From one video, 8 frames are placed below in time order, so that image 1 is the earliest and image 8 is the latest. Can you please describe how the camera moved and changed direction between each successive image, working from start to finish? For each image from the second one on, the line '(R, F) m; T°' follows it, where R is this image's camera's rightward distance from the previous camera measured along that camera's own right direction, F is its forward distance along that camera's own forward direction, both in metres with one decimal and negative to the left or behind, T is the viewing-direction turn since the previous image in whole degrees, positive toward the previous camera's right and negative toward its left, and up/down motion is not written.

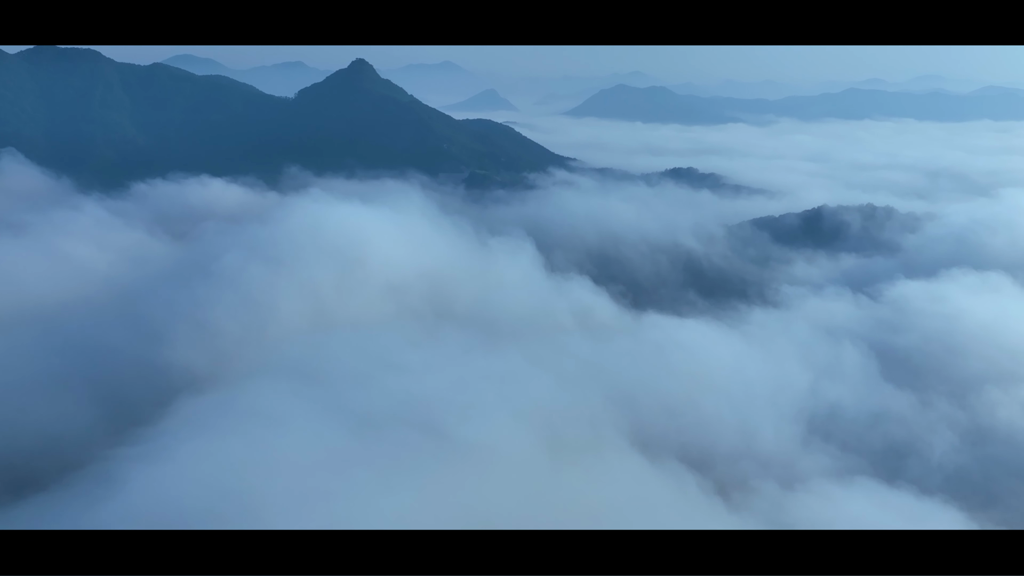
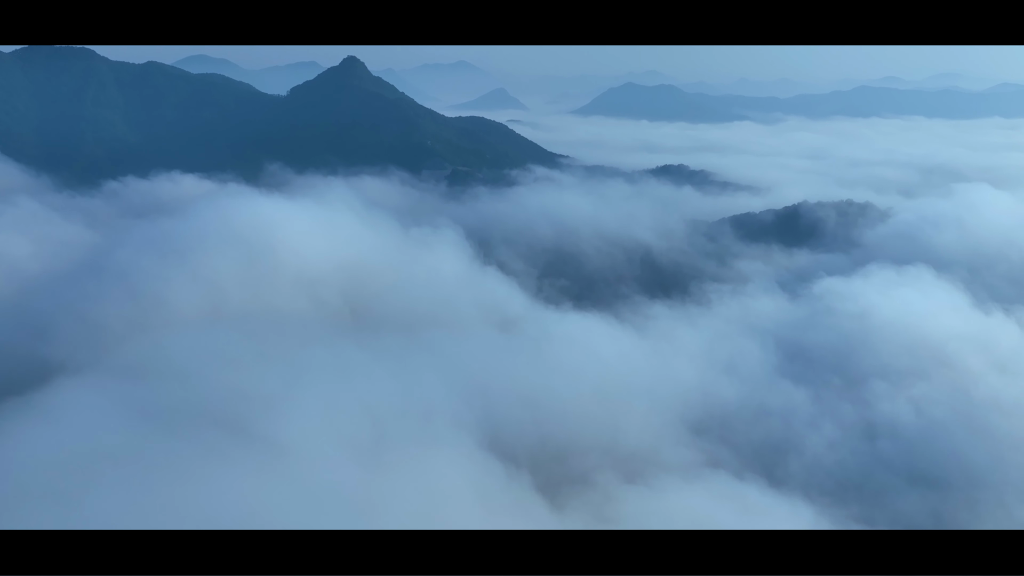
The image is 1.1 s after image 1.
(+5.8, +1.7) m; -1°
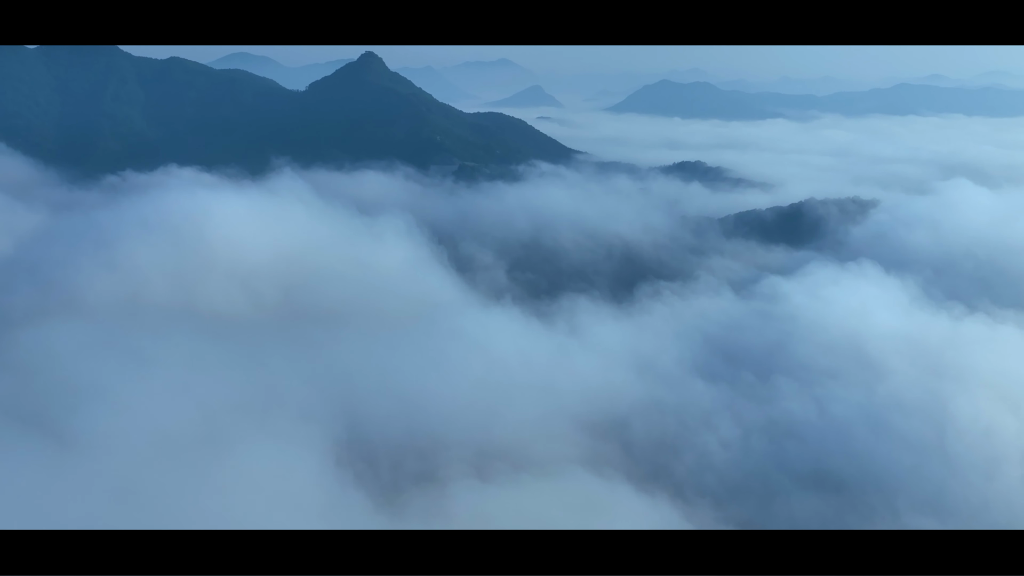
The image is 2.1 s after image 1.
(+5.9, +1.6) m; -2°
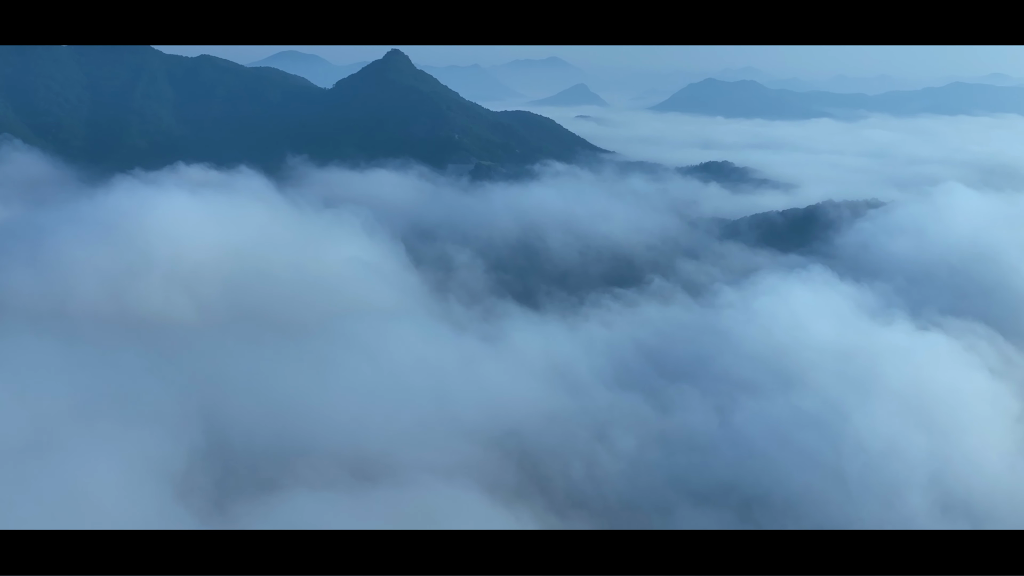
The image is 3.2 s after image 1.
(+6.0, +1.3) m; -3°
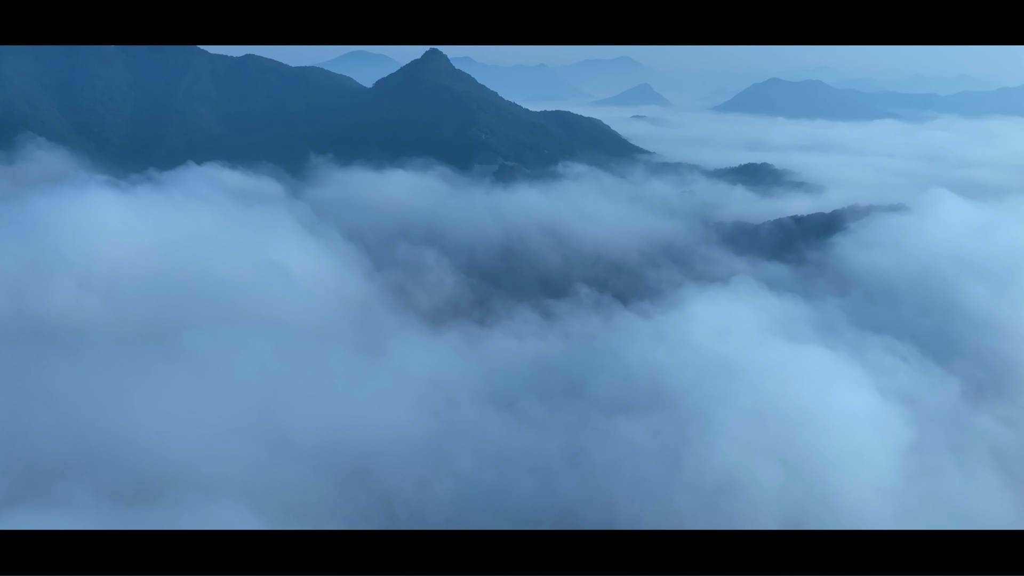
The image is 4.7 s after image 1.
(+8.5, +2.1) m; -4°
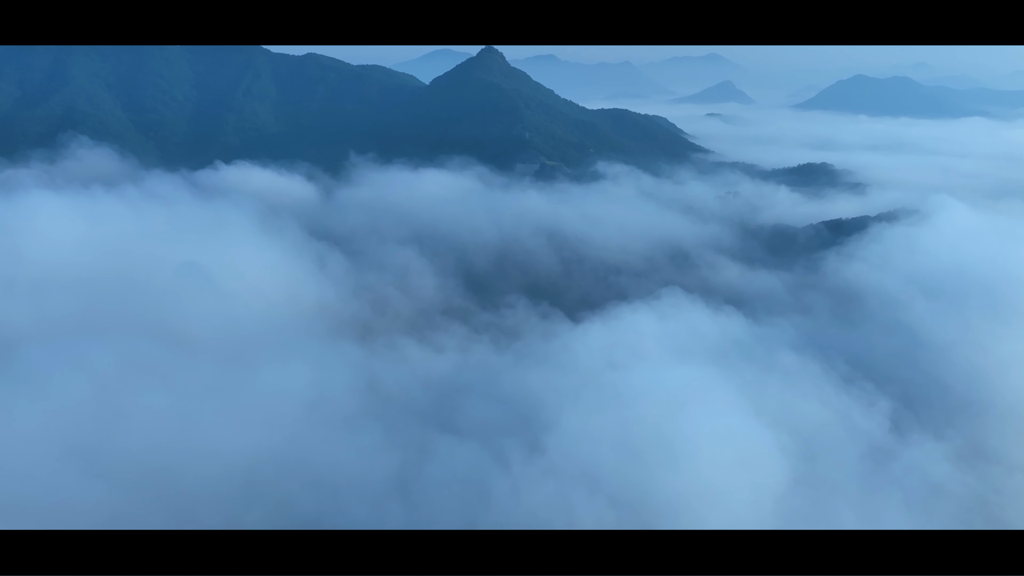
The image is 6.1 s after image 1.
(+8.6, +2.5) m; -6°
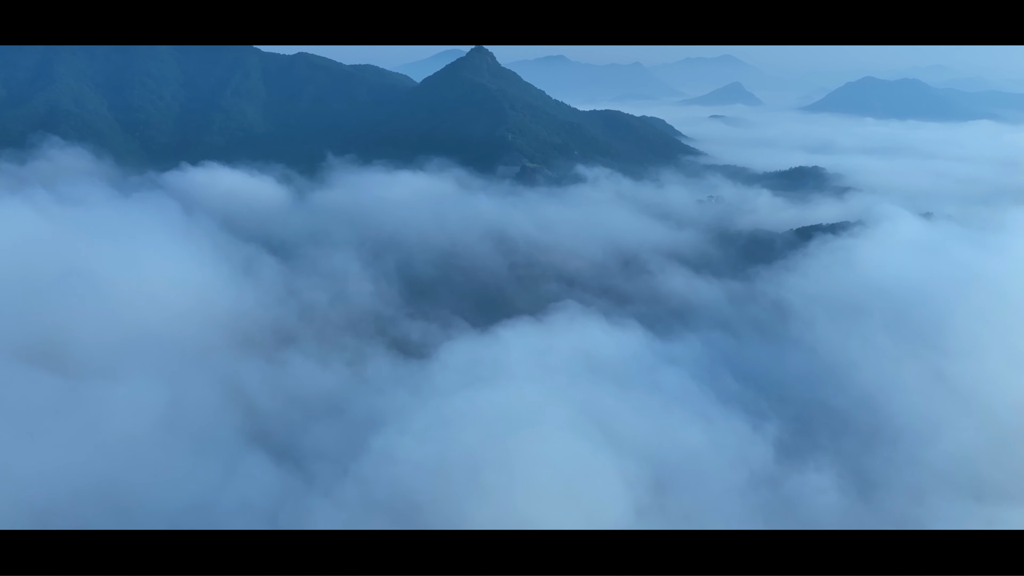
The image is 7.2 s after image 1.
(+5.9, +2.3) m; -1°
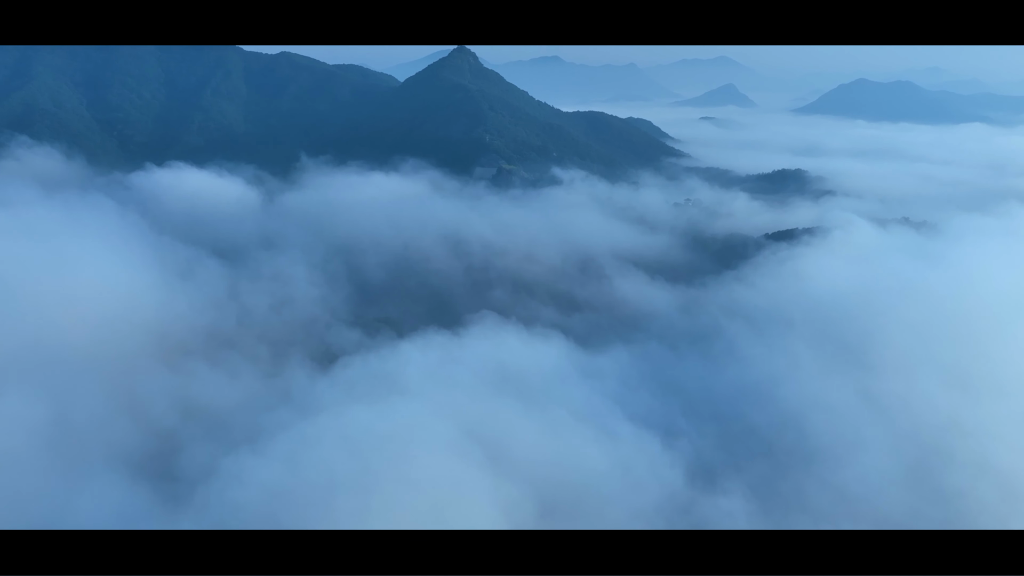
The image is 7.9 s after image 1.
(+3.5, +1.7) m; 0°
